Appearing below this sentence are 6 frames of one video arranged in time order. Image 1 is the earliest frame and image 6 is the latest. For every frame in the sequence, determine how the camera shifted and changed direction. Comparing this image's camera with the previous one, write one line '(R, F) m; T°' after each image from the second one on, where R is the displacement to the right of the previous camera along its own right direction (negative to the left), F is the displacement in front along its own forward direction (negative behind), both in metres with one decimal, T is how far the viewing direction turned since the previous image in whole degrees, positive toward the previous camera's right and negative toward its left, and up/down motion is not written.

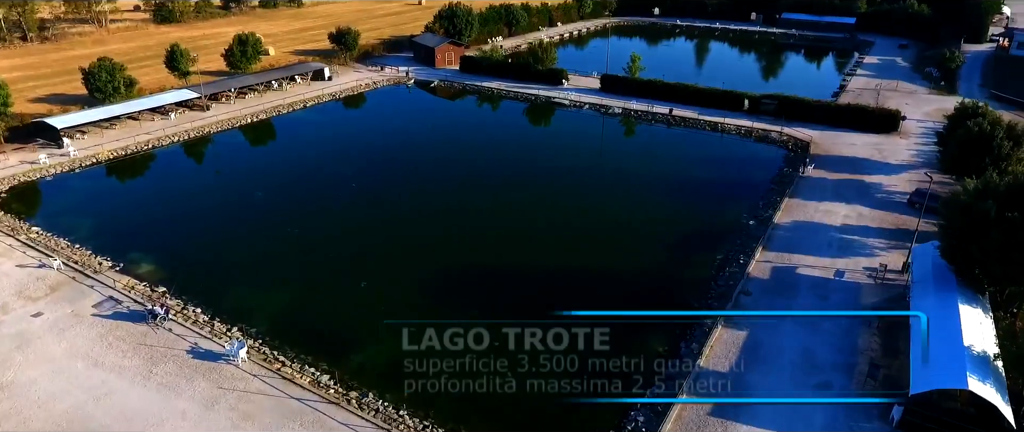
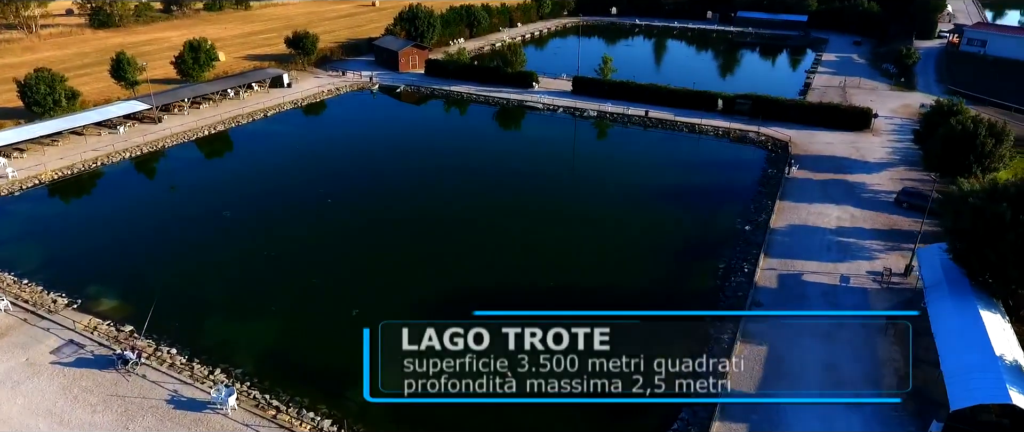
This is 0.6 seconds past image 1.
(-1.2, +1.0) m; +4°
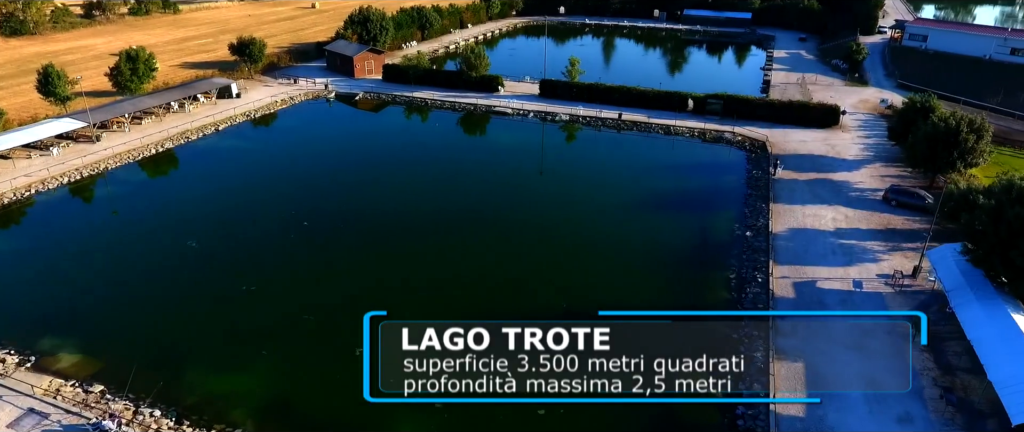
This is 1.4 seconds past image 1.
(-1.7, +1.2) m; +5°
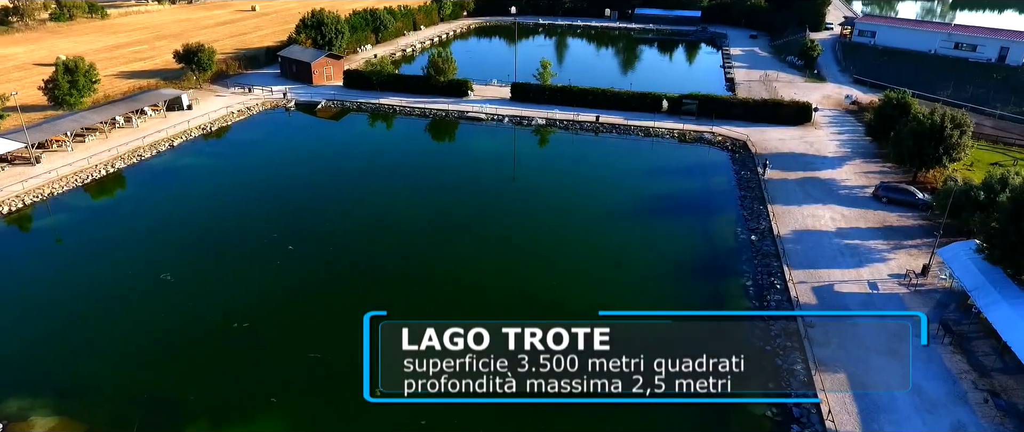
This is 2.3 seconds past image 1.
(-1.8, +1.0) m; +5°
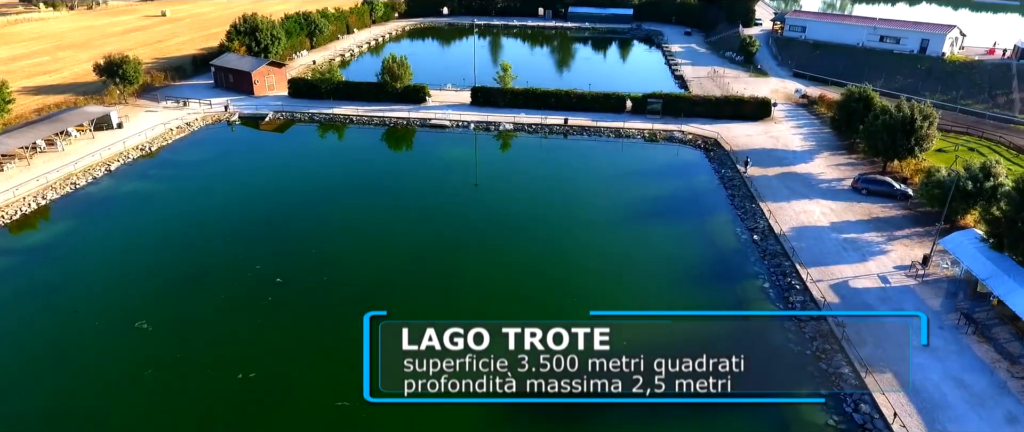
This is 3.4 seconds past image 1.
(-2.4, +1.1) m; +7°
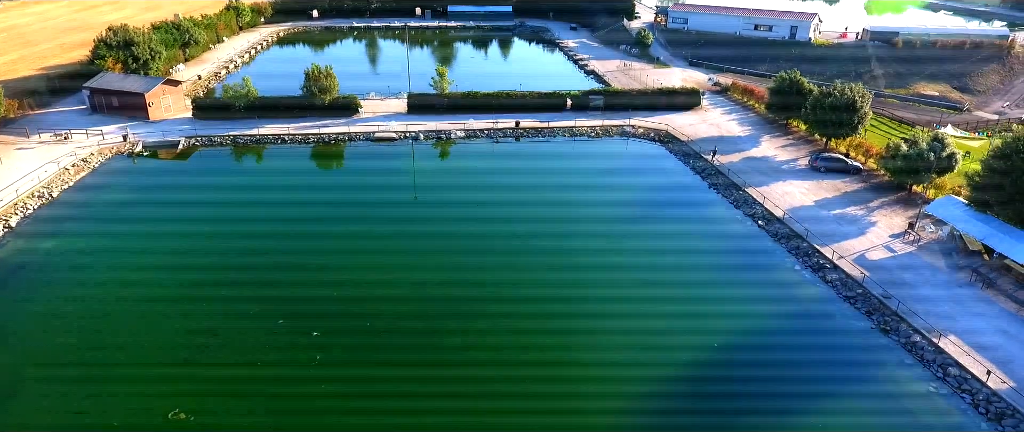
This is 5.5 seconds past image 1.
(-5.1, +1.6) m; +14°
